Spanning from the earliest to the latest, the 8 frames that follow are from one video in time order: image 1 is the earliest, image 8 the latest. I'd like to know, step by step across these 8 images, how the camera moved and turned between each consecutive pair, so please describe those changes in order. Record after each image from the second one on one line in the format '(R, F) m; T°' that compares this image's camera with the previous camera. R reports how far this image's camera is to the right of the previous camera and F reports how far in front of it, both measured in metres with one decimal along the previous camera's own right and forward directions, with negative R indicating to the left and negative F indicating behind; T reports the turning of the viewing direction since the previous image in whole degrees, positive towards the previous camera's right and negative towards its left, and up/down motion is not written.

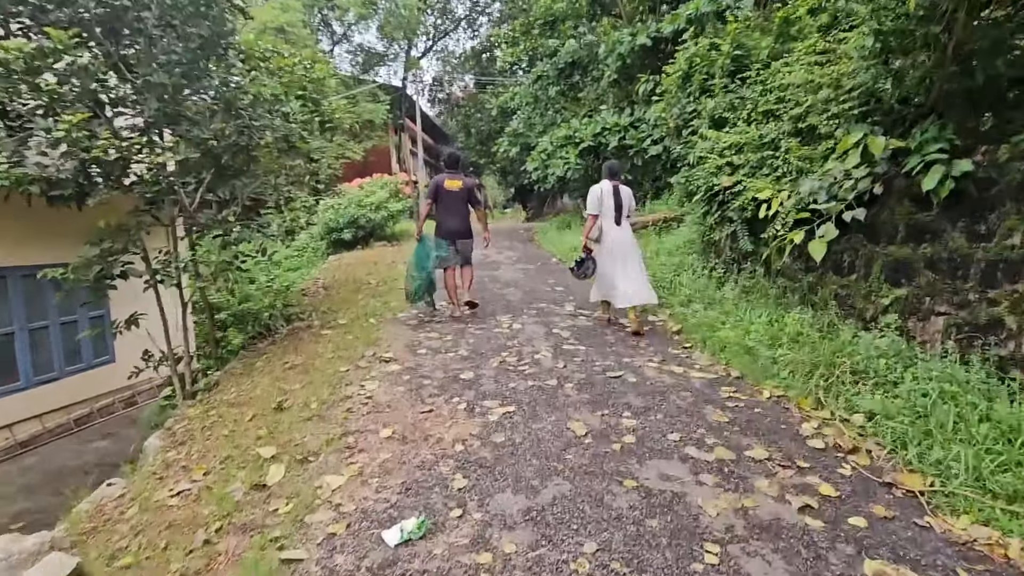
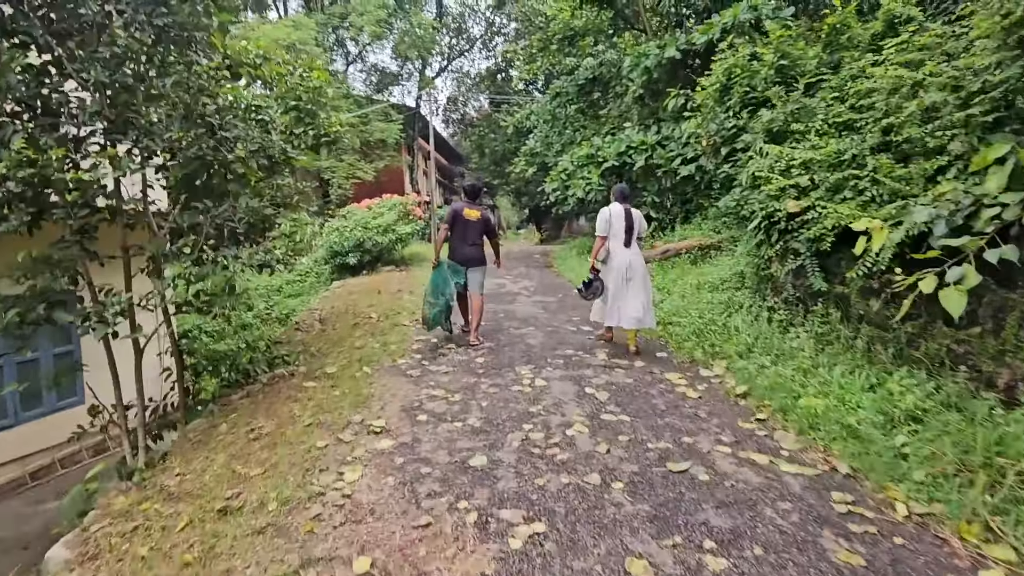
(-0.1, +1.0) m; -1°
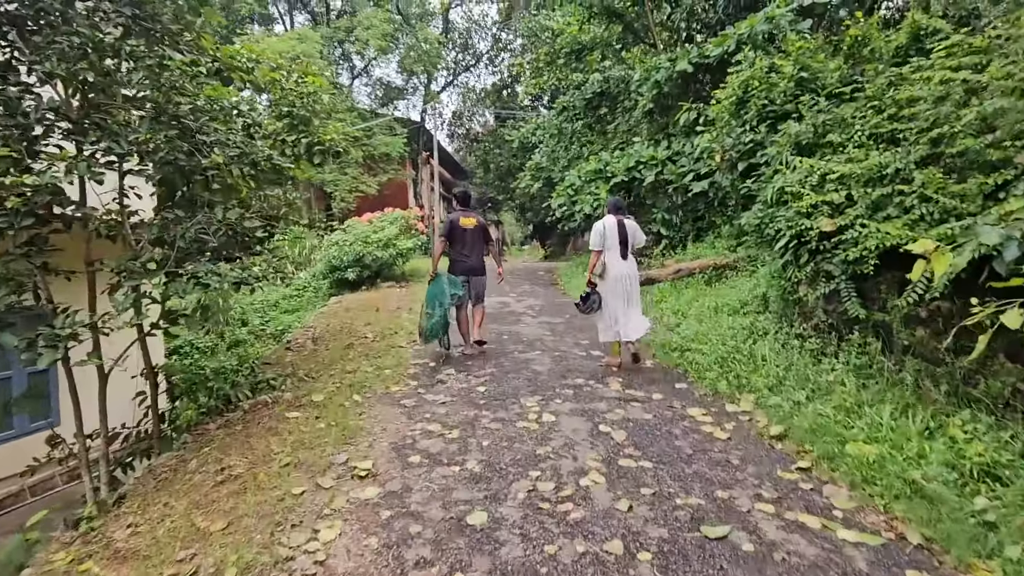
(0.0, +0.5) m; 0°
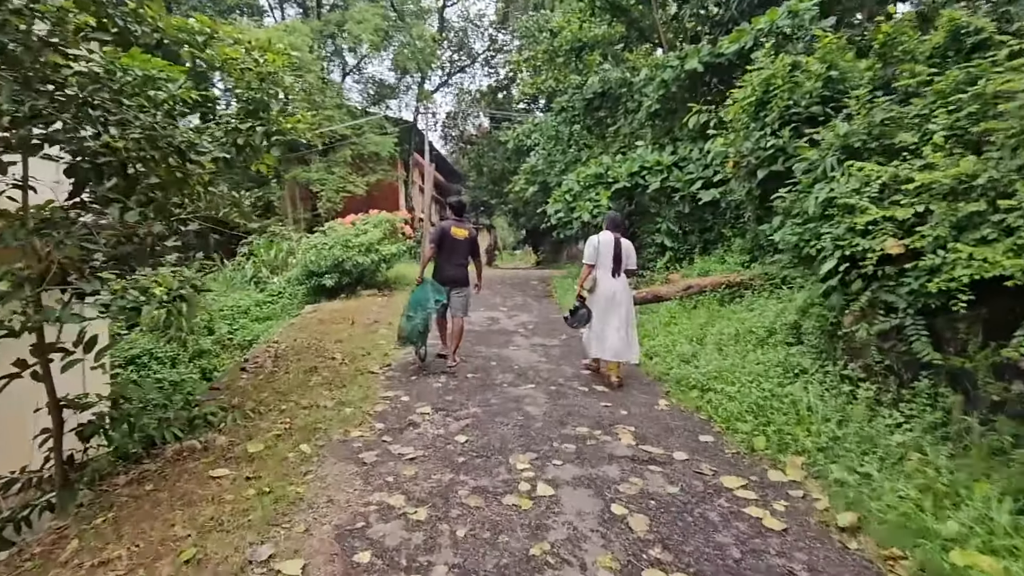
(0.0, +0.9) m; +1°
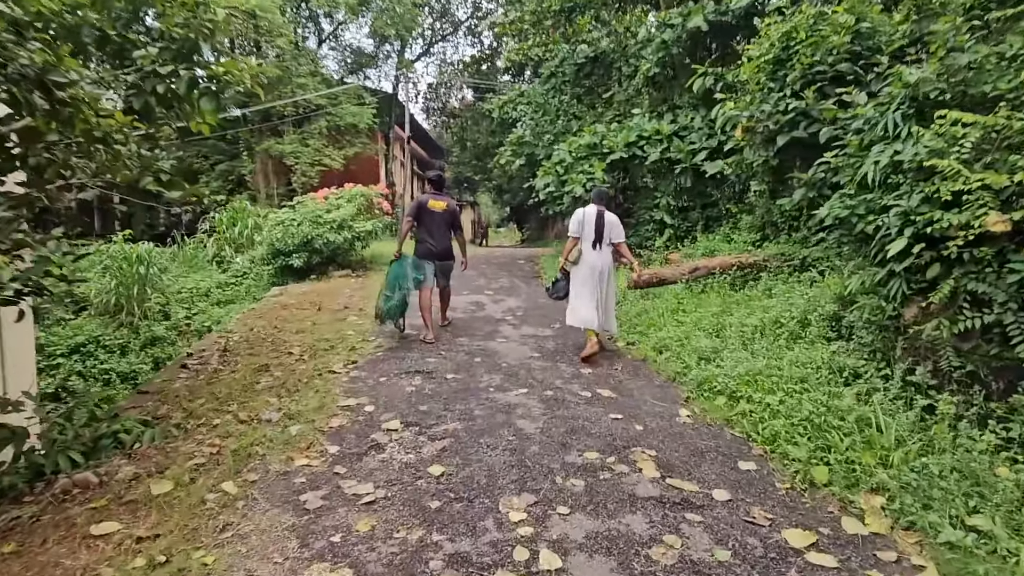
(0.0, +0.9) m; +2°
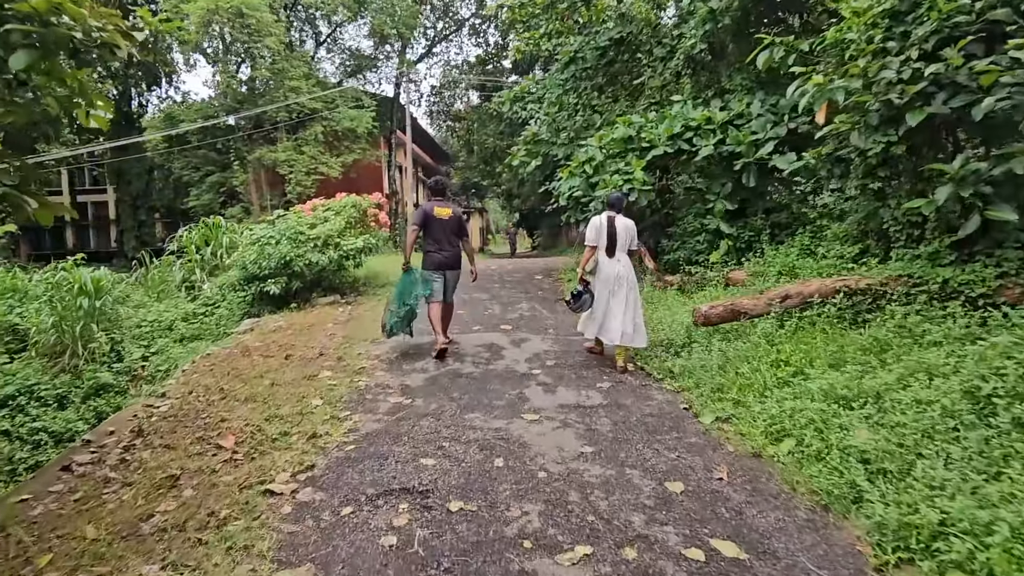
(-0.2, +1.9) m; -1°
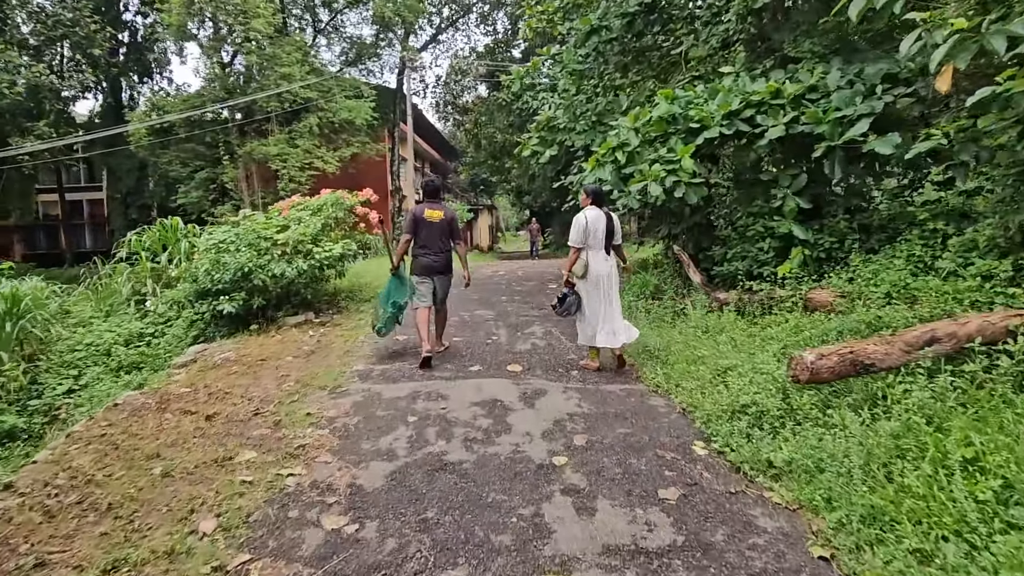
(0.0, +1.8) m; -1°
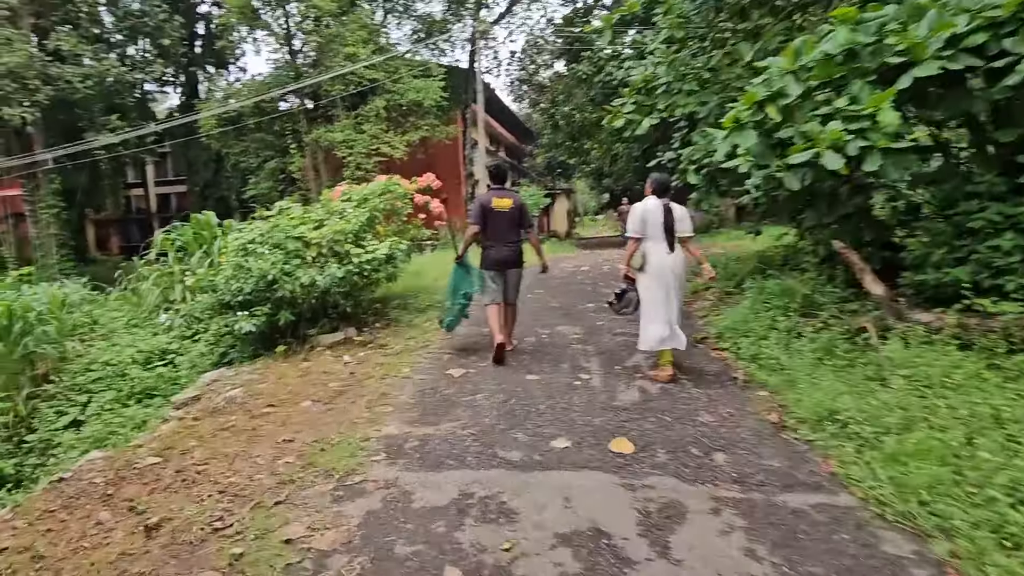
(-0.2, +1.8) m; -7°
